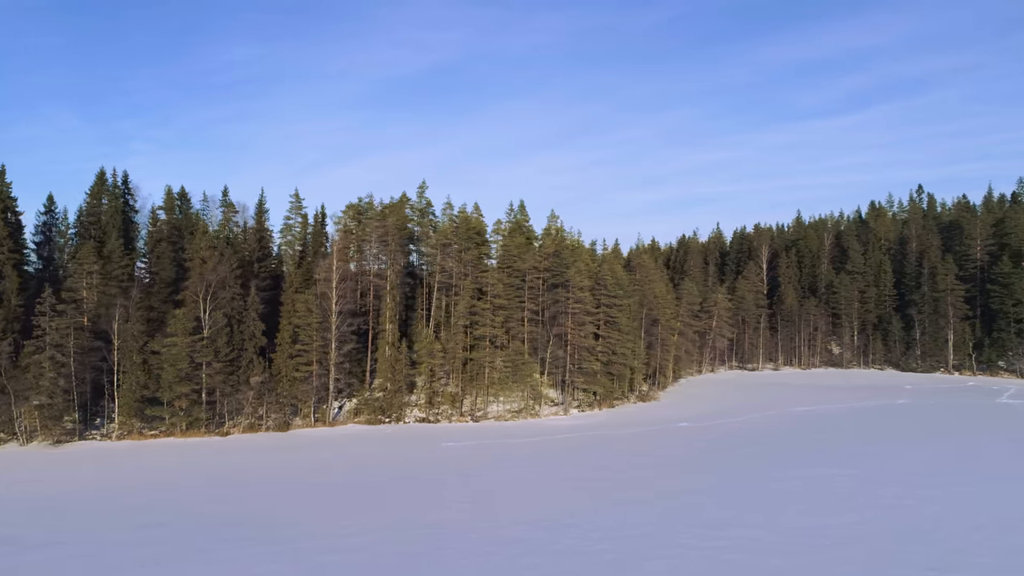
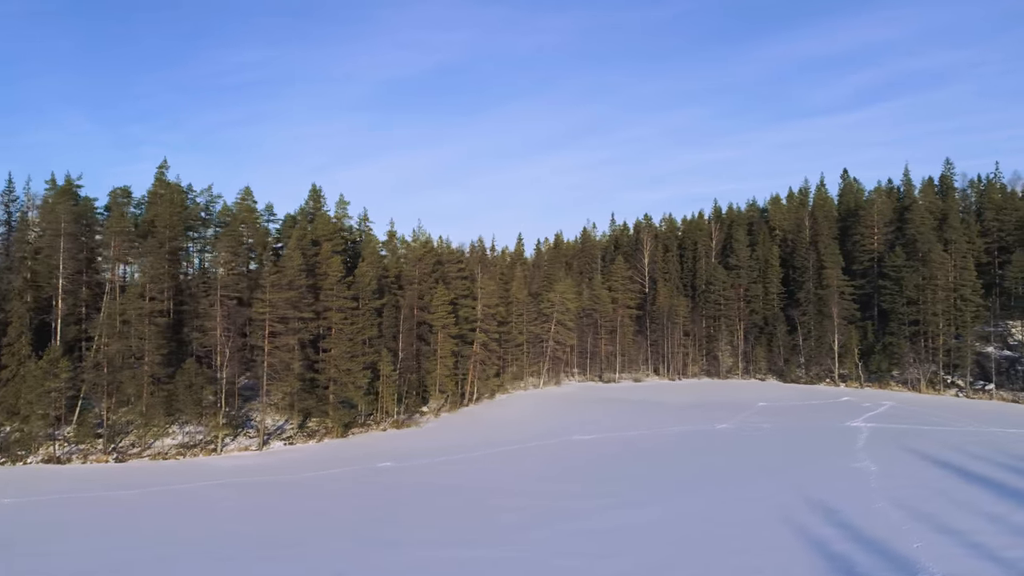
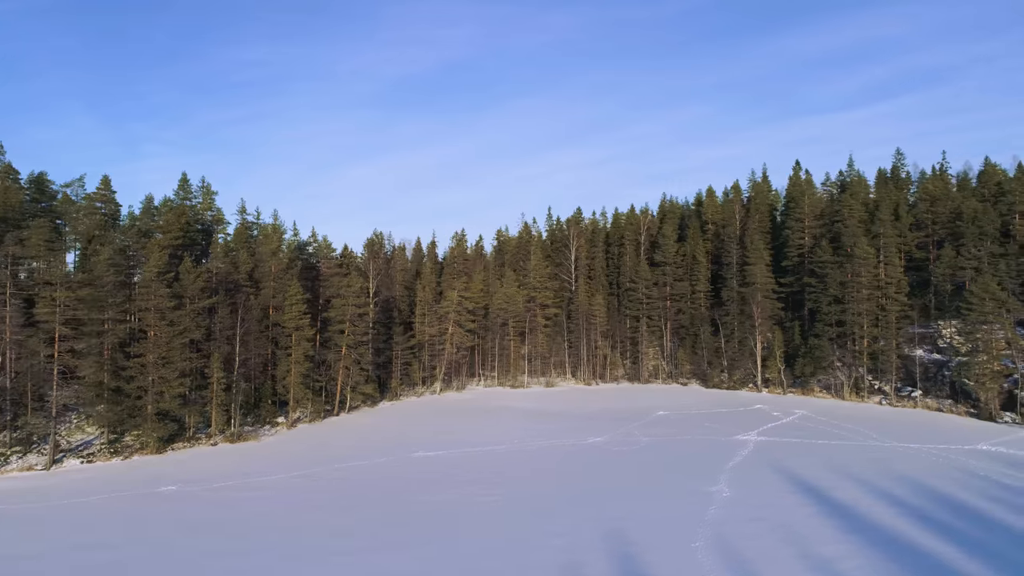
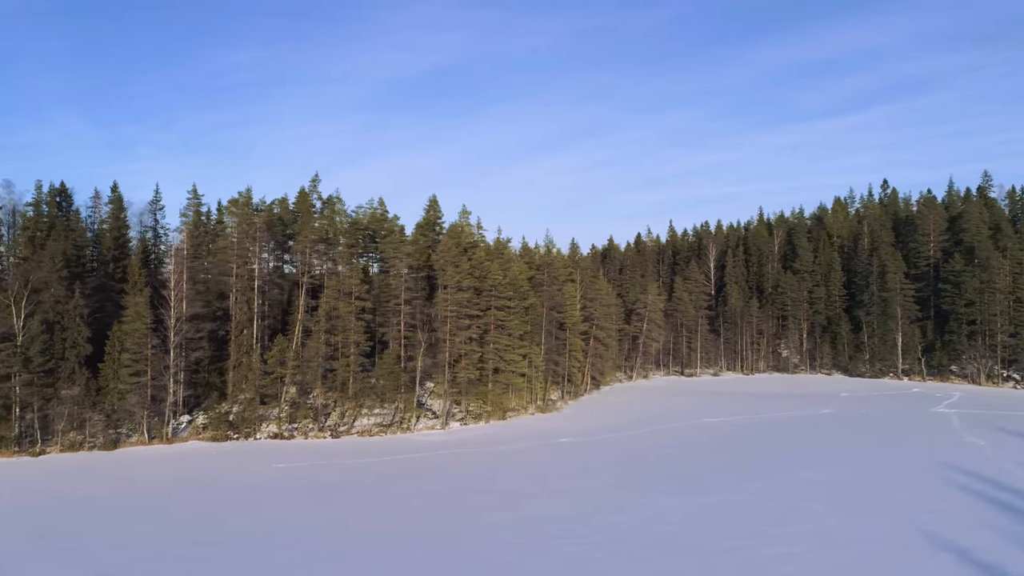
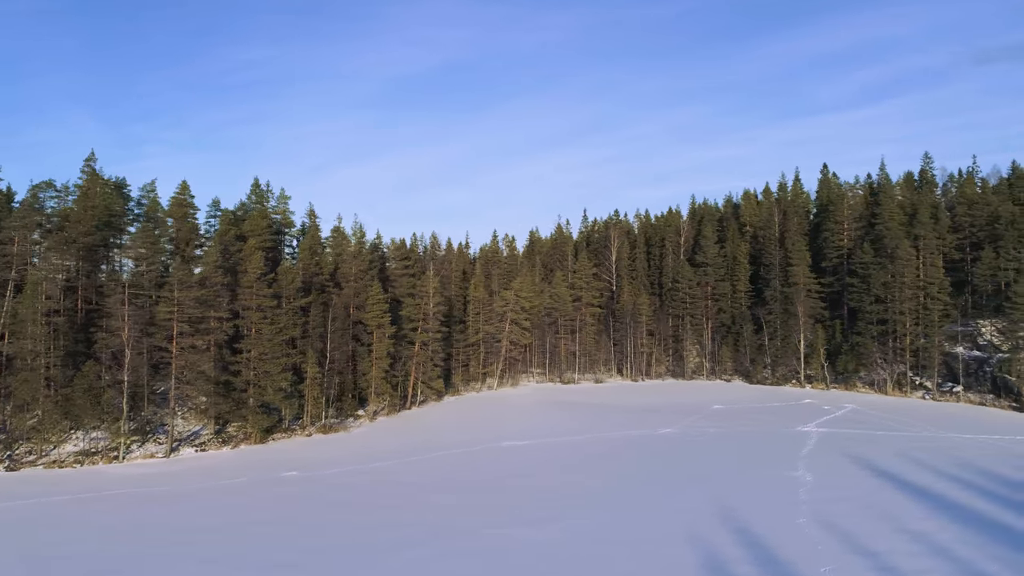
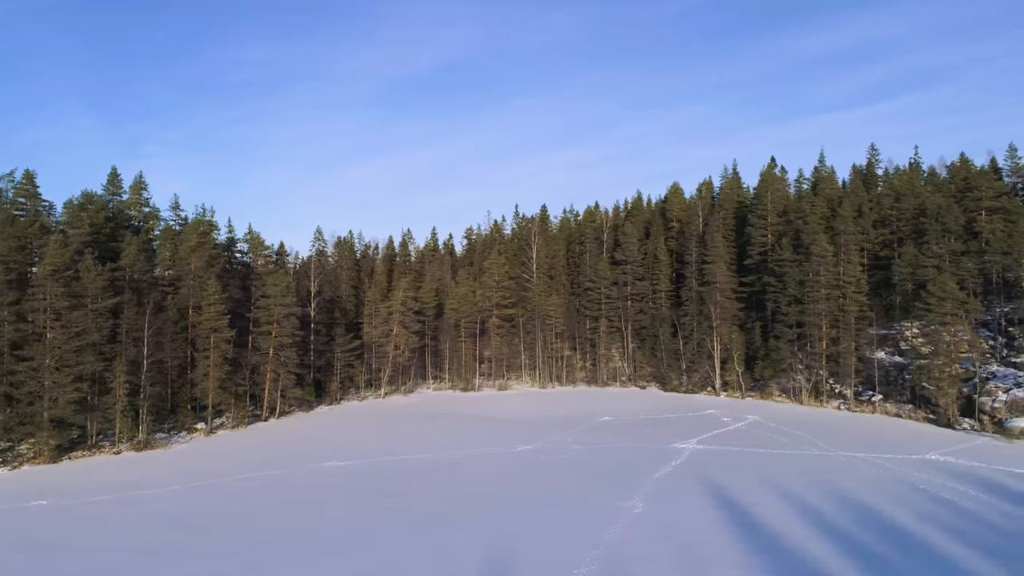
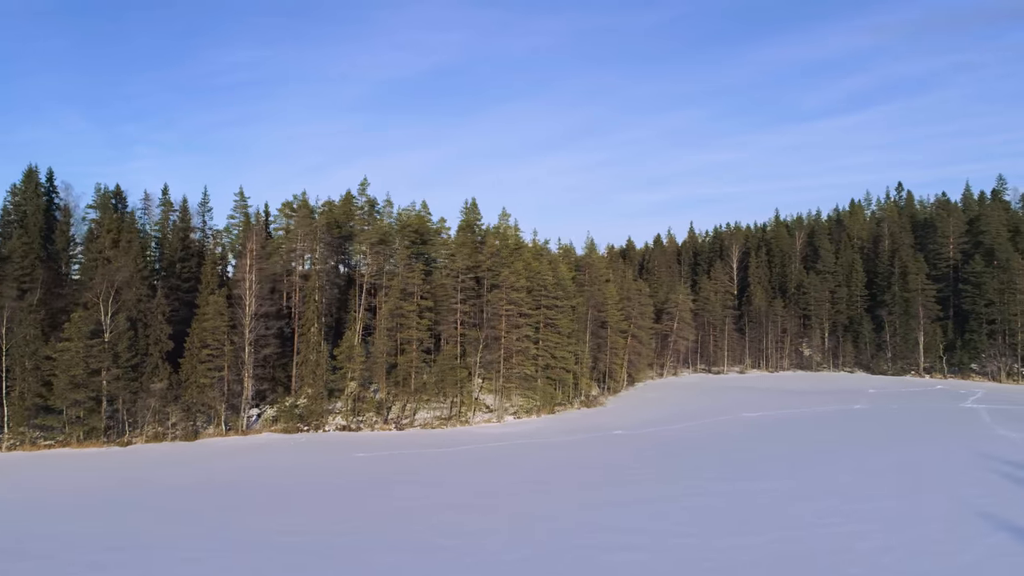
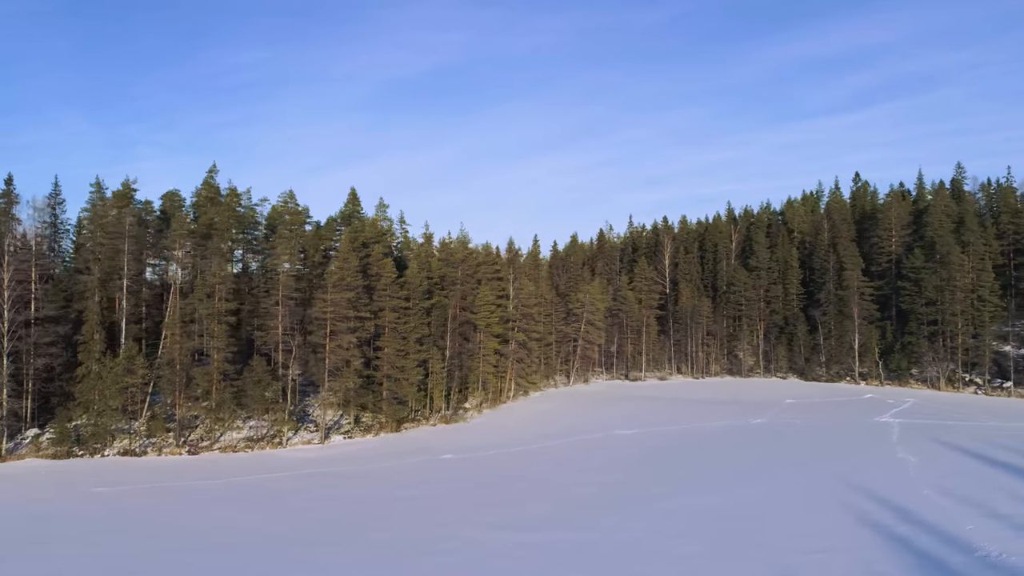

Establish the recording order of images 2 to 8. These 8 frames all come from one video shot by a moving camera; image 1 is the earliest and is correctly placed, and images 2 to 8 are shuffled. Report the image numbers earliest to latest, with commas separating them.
7, 4, 8, 2, 5, 3, 6
